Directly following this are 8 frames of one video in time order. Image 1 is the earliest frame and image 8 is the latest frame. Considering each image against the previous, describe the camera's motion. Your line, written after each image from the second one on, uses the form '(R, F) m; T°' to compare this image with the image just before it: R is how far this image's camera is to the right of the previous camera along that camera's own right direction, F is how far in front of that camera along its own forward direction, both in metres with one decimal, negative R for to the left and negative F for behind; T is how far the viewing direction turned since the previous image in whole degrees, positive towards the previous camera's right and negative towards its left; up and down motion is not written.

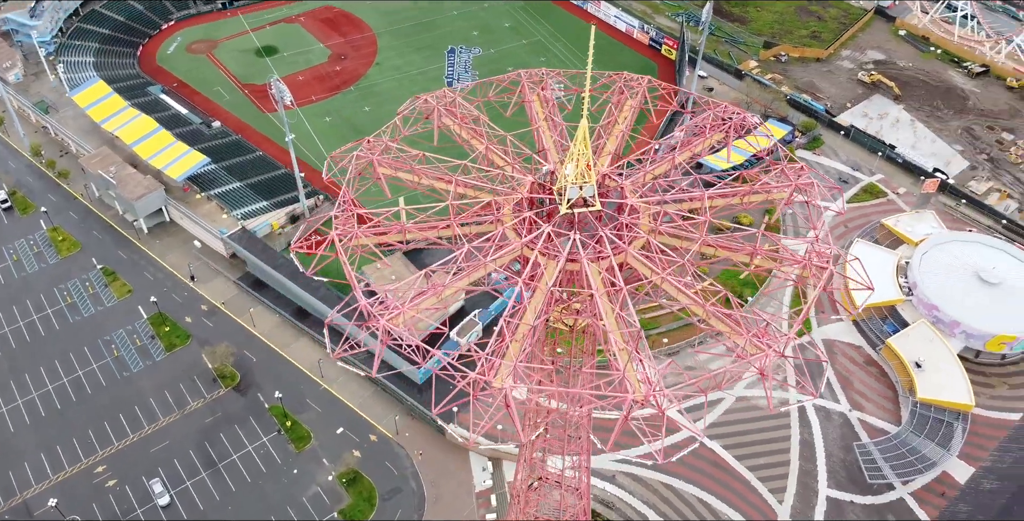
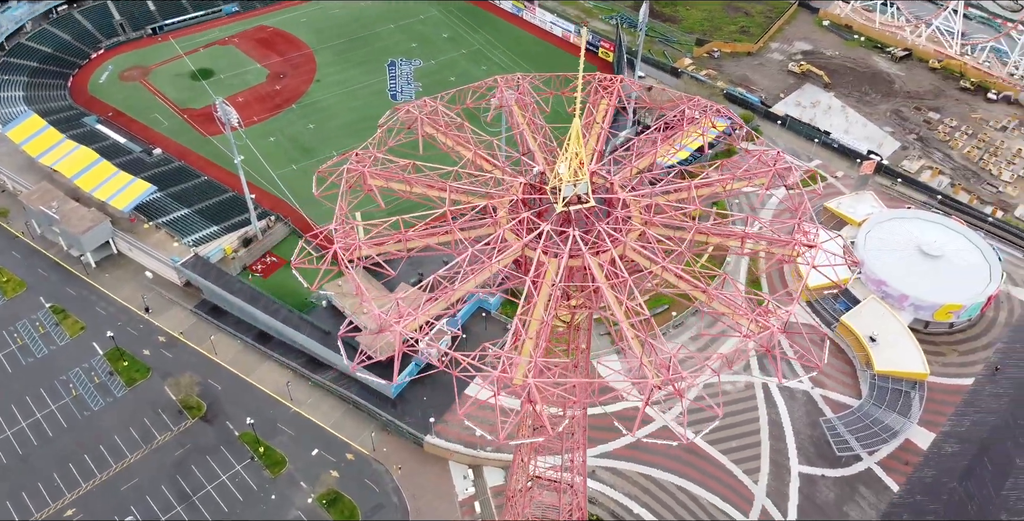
(-2.9, -0.3) m; +5°
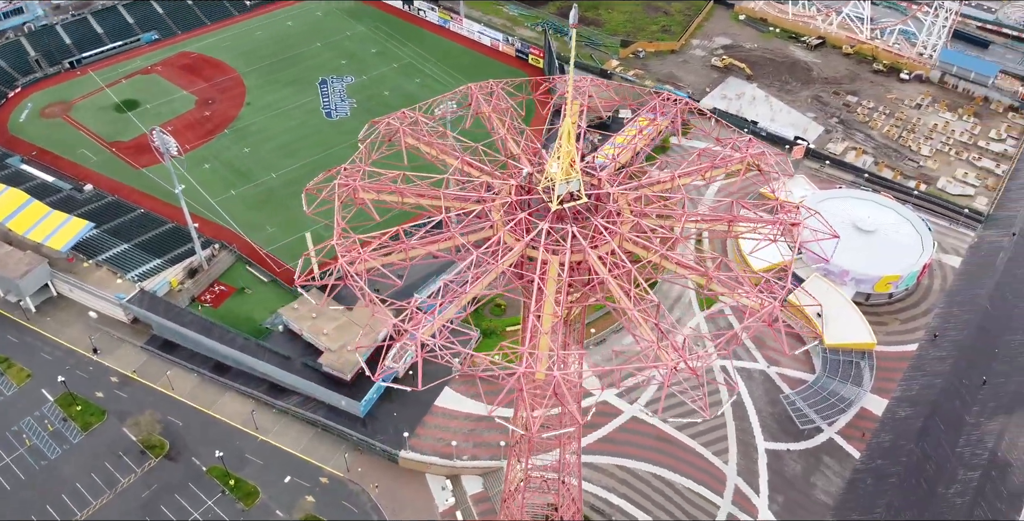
(-3.4, -0.4) m; +5°
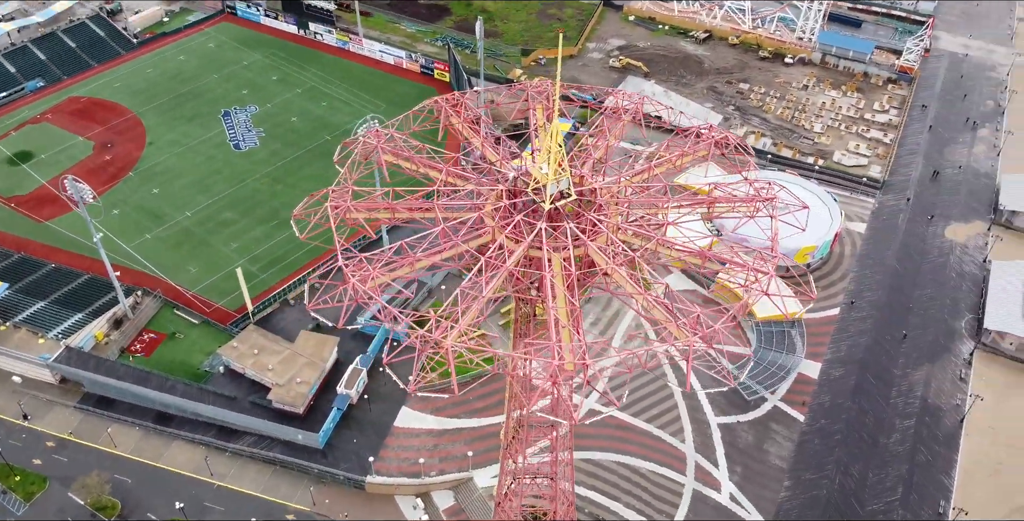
(-4.9, -0.4) m; +8°
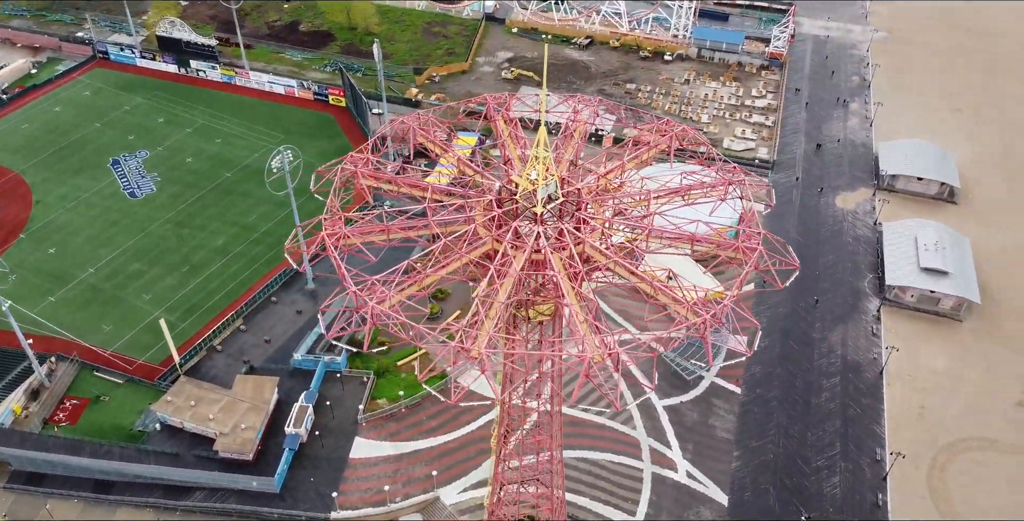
(-5.7, -0.4) m; +9°
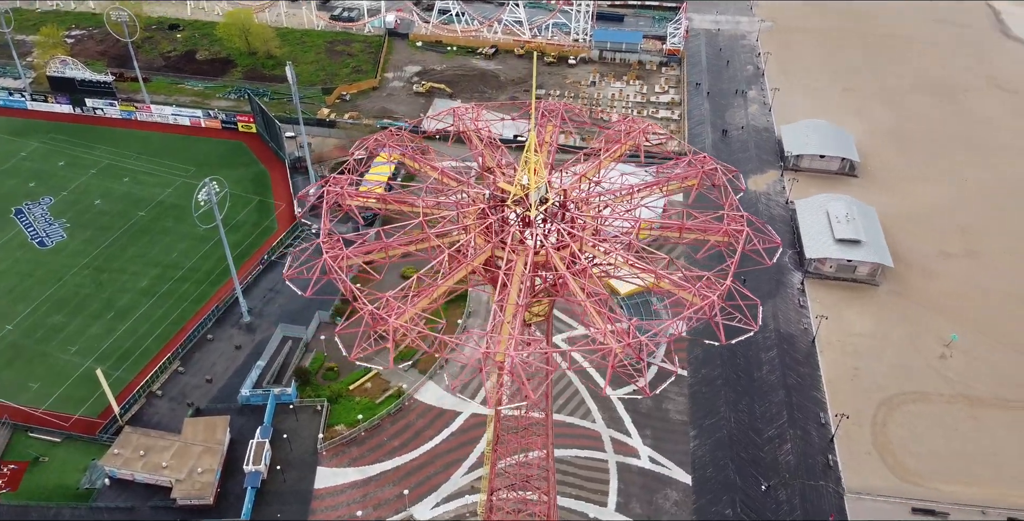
(-5.0, -0.4) m; +7°
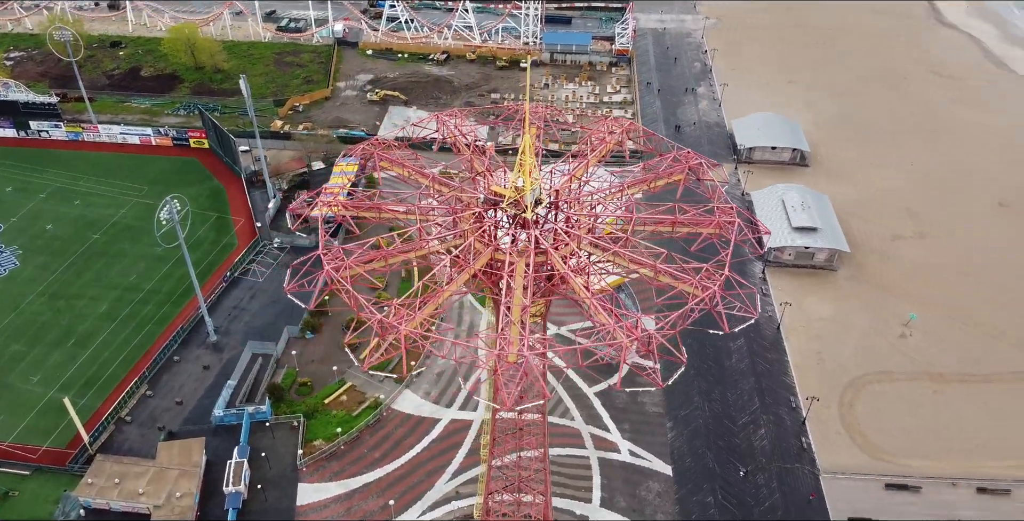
(-2.6, -0.2) m; +4°
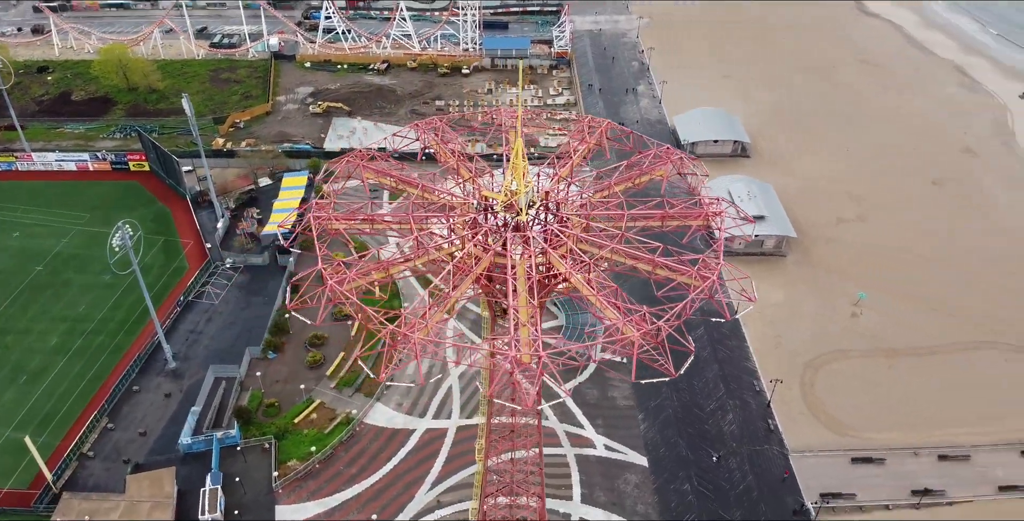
(-3.2, -0.2) m; +5°
